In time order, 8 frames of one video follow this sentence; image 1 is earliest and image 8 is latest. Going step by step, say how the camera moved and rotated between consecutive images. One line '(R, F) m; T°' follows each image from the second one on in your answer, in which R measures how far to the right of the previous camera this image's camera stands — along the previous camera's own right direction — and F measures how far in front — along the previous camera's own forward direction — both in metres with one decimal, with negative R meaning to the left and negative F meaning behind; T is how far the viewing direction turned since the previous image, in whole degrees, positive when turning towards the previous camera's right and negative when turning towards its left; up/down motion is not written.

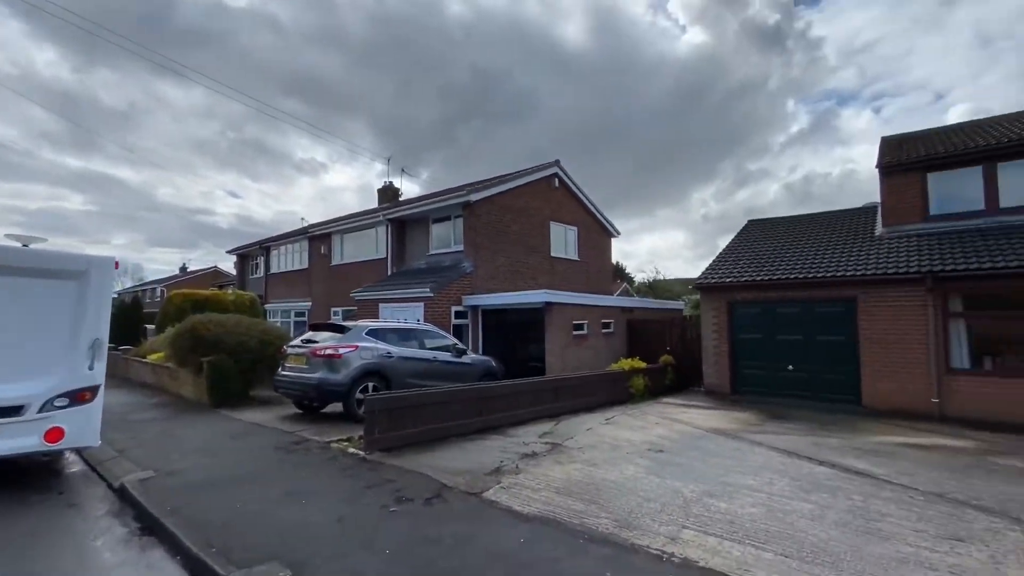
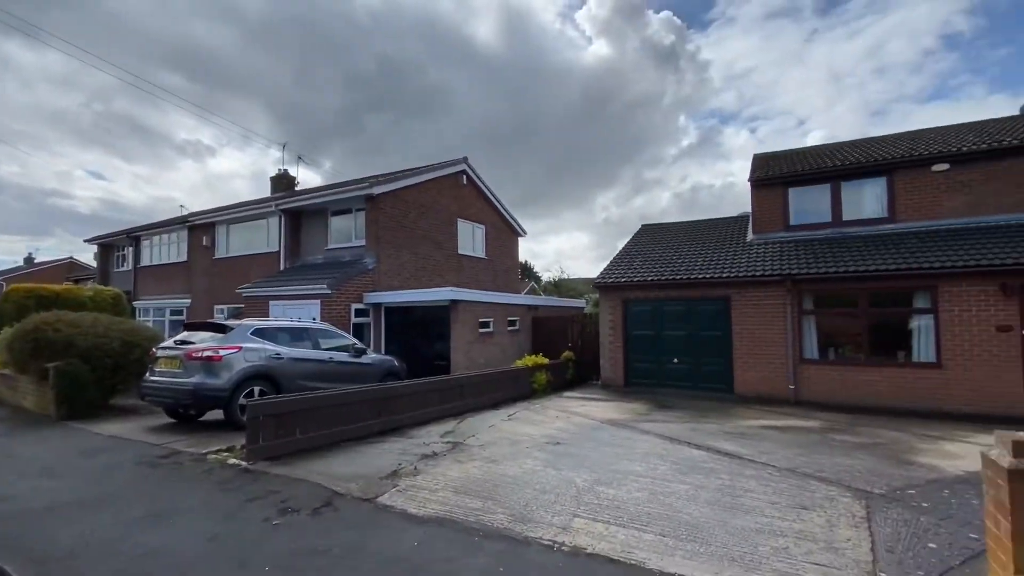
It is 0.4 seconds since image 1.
(+0.1, 0.0) m; +11°
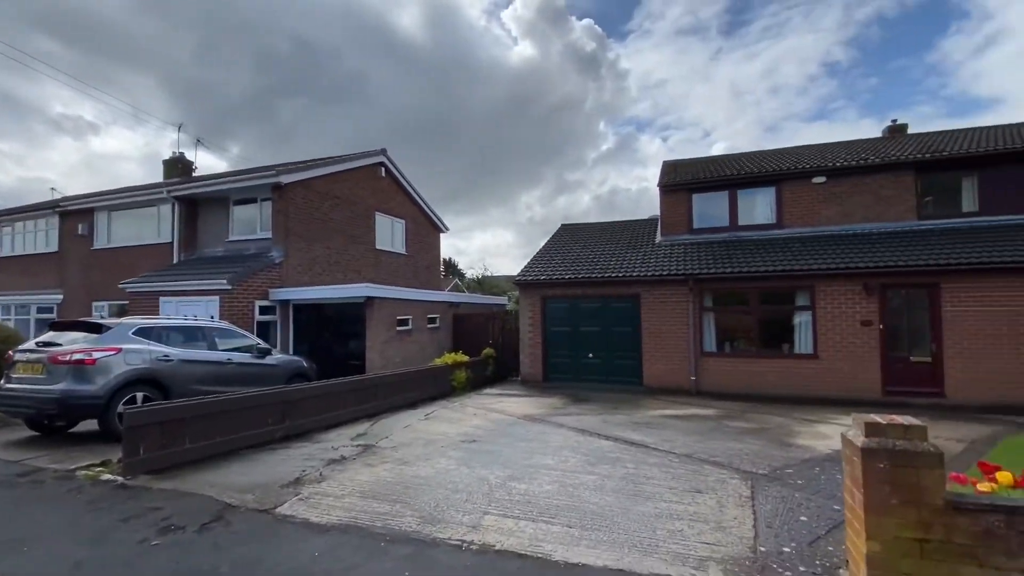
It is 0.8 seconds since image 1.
(+0.1, 0.0) m; +9°
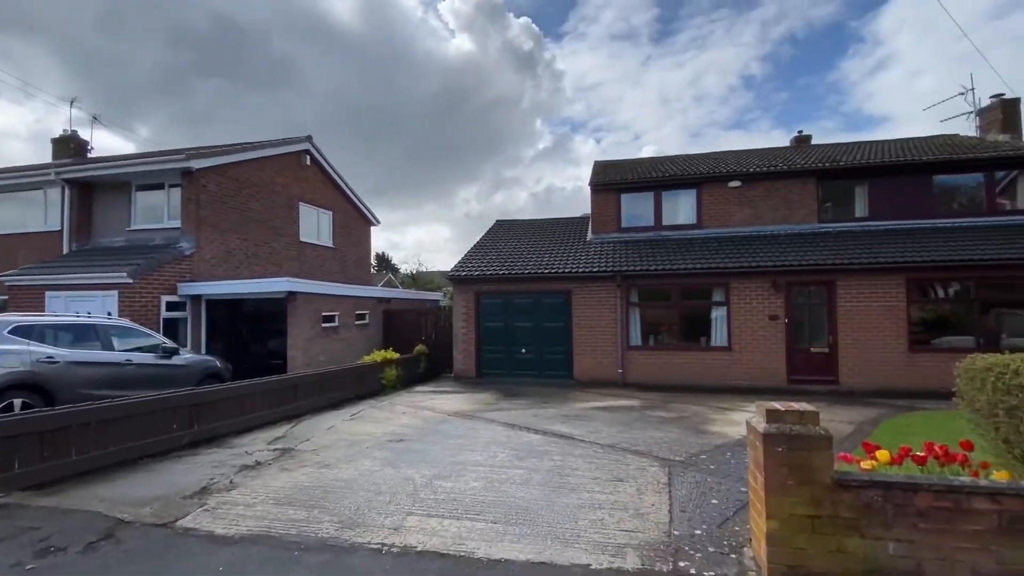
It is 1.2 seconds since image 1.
(+0.1, 0.0) m; +8°
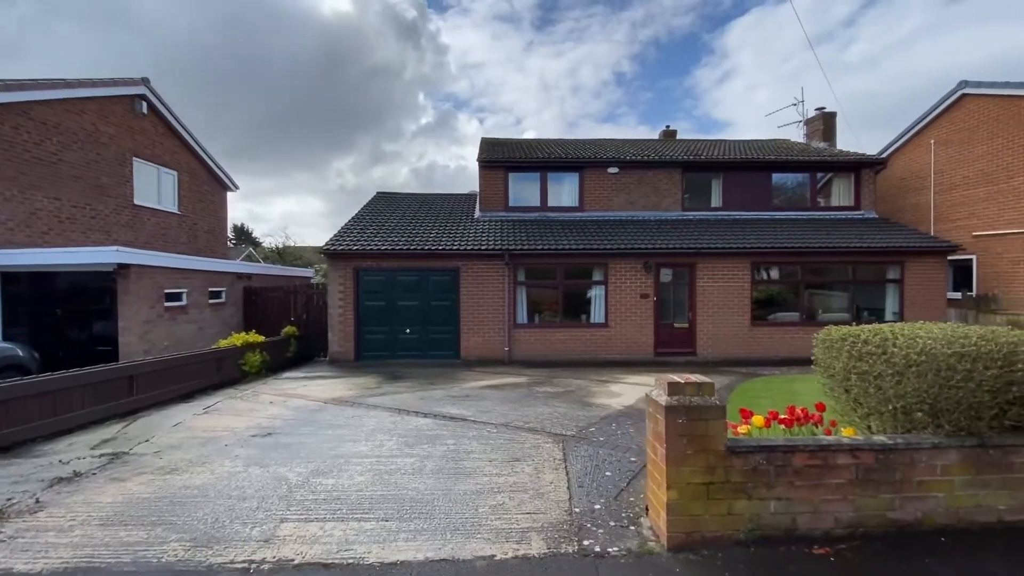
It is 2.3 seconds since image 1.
(-0.1, +0.3) m; +14°
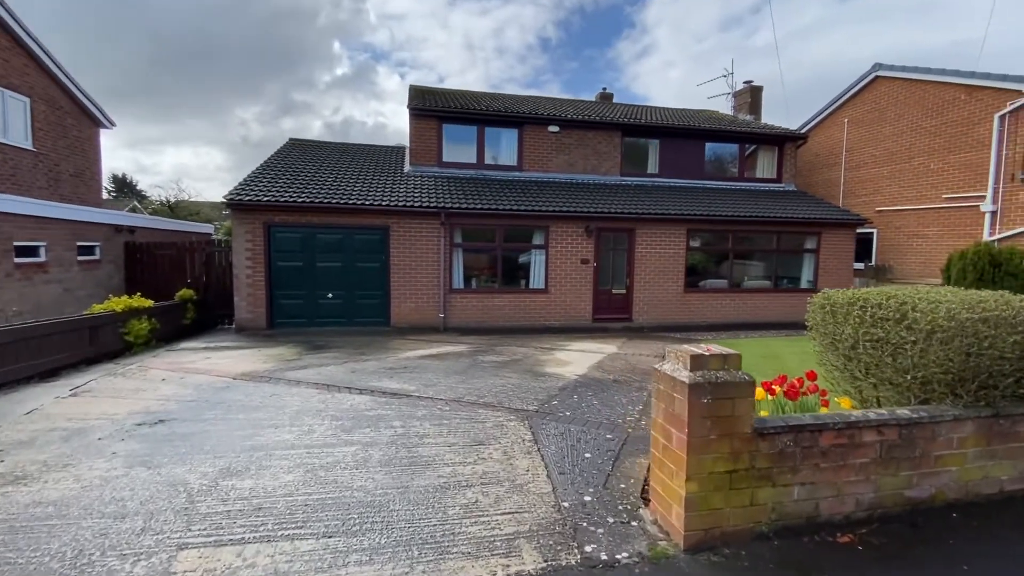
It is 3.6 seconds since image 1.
(-0.3, +0.7) m; +9°
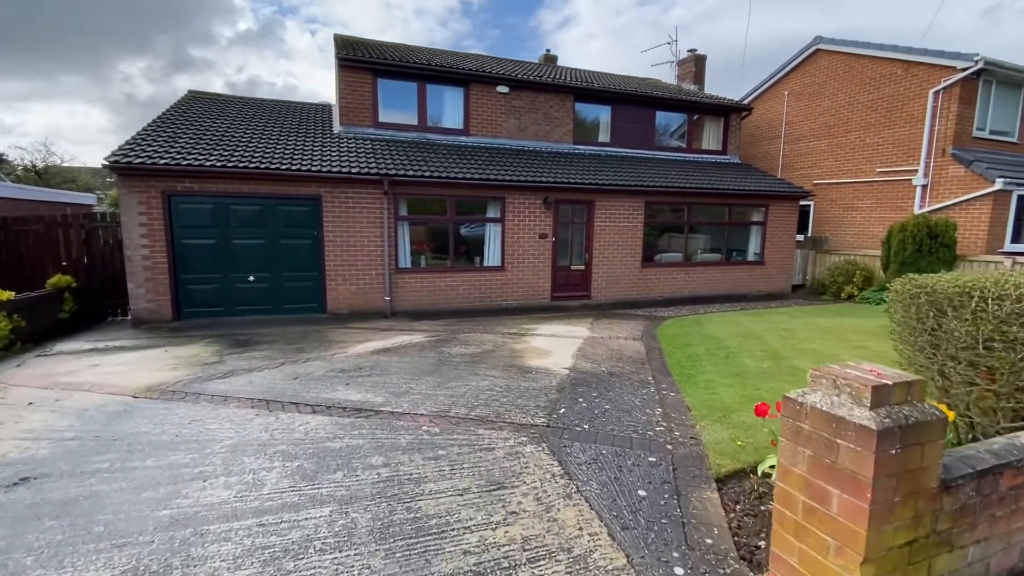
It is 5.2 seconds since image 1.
(-0.6, +1.0) m; +9°
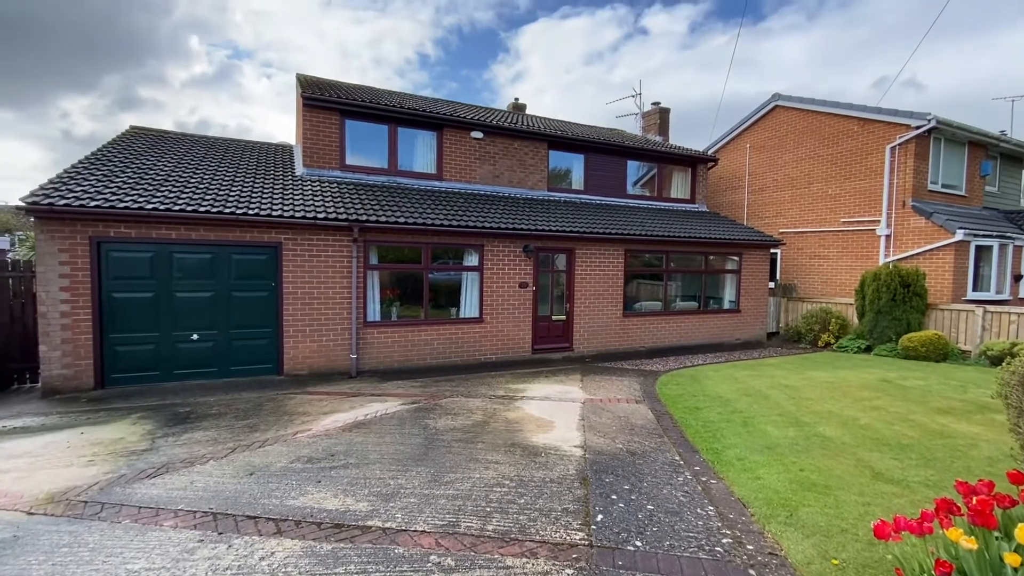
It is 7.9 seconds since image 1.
(-0.5, +0.7) m; +5°
